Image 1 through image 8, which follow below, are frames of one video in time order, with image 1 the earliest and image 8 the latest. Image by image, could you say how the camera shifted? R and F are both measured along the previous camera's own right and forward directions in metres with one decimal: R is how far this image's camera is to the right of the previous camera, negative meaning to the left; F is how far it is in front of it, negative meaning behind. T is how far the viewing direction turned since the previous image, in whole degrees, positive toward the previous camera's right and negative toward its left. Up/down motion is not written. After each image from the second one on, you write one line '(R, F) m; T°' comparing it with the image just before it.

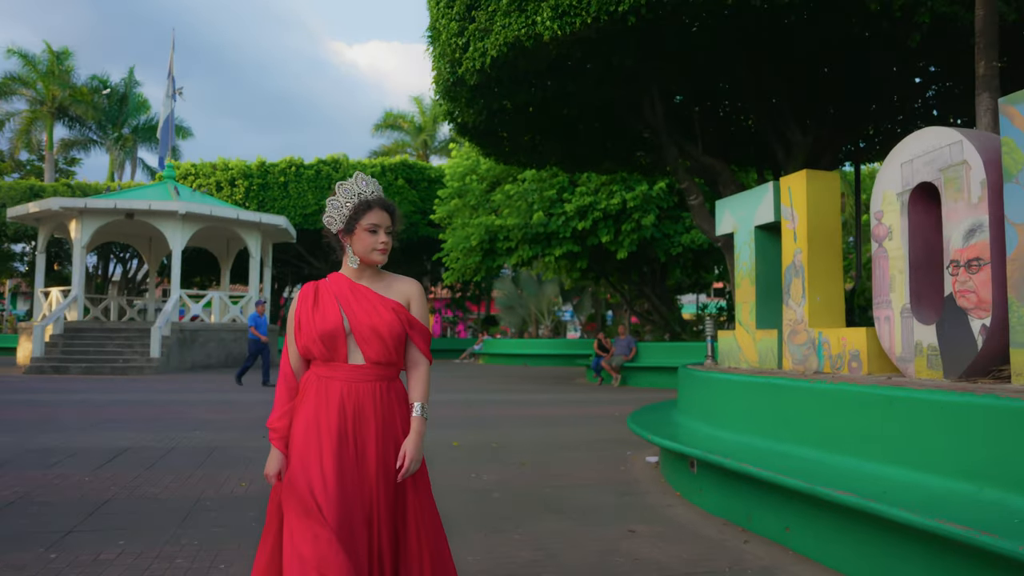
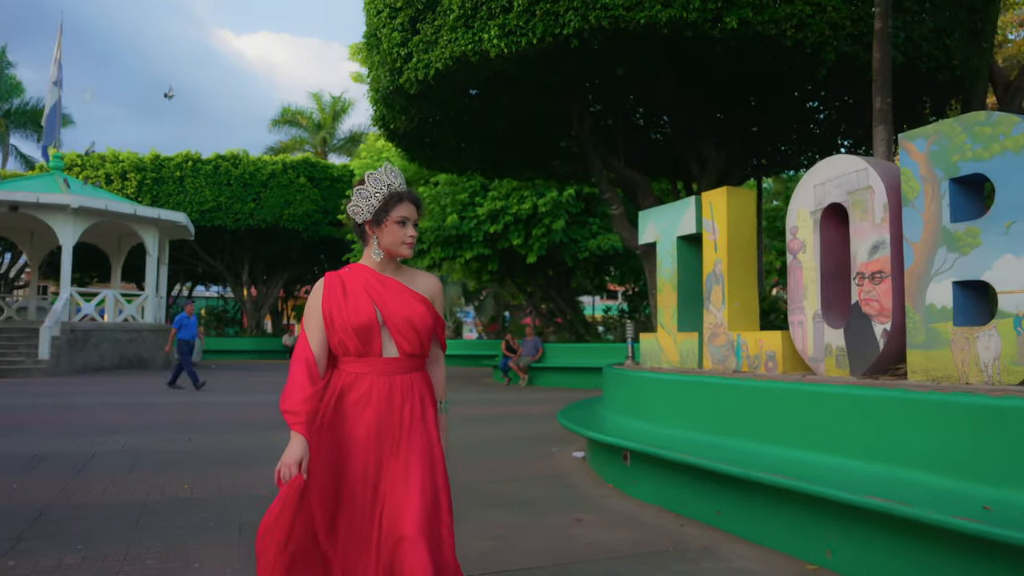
(-0.5, -0.3) m; +8°
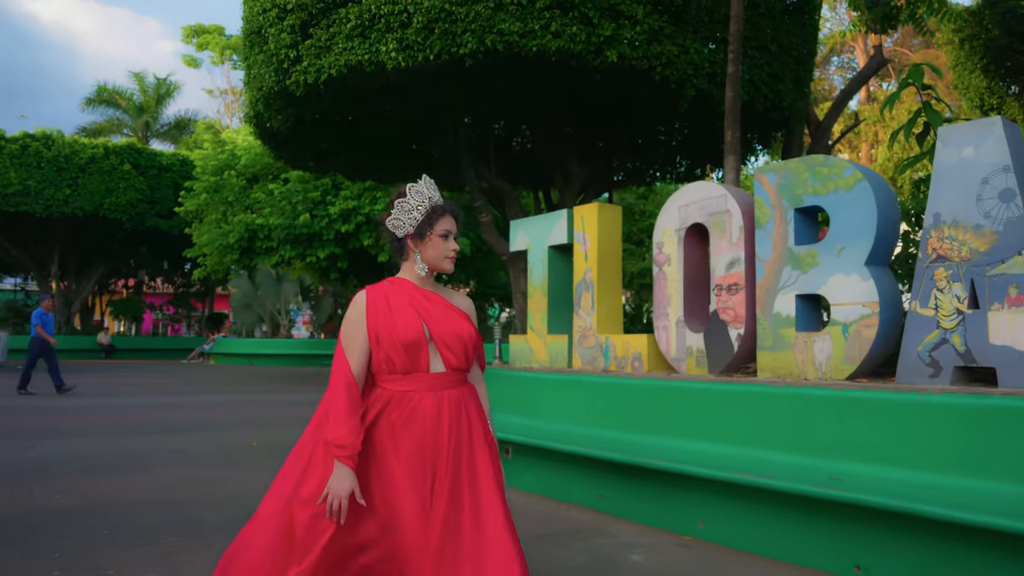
(-0.6, -0.4) m; +13°
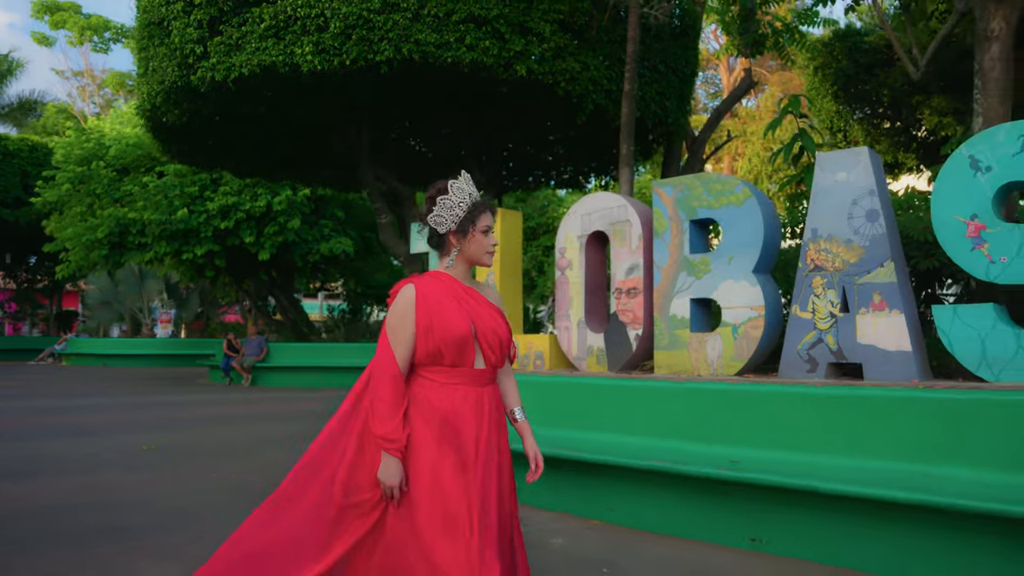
(-0.4, -0.3) m; +10°
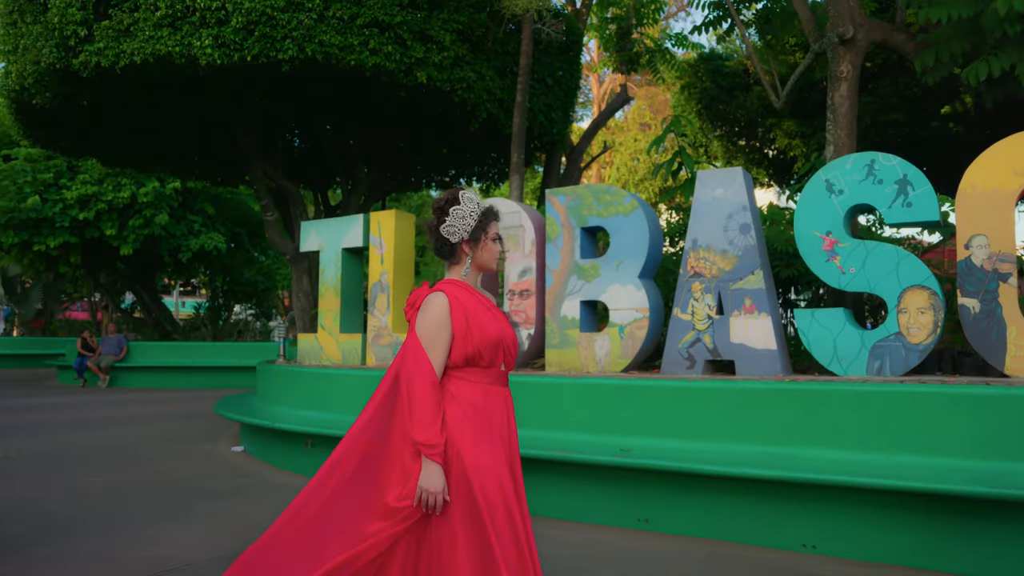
(-0.3, -0.3) m; +10°
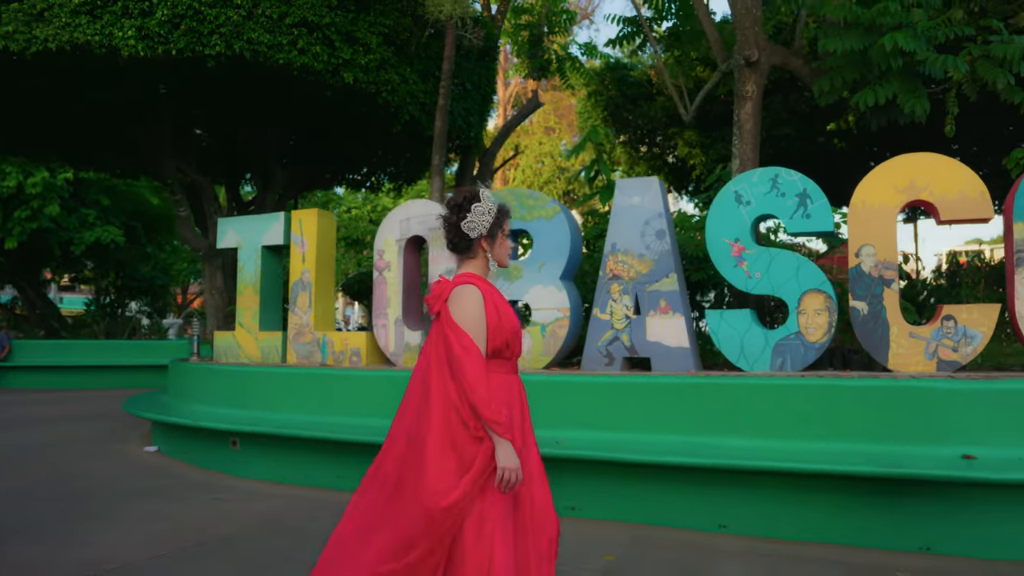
(-0.3, -0.2) m; +8°
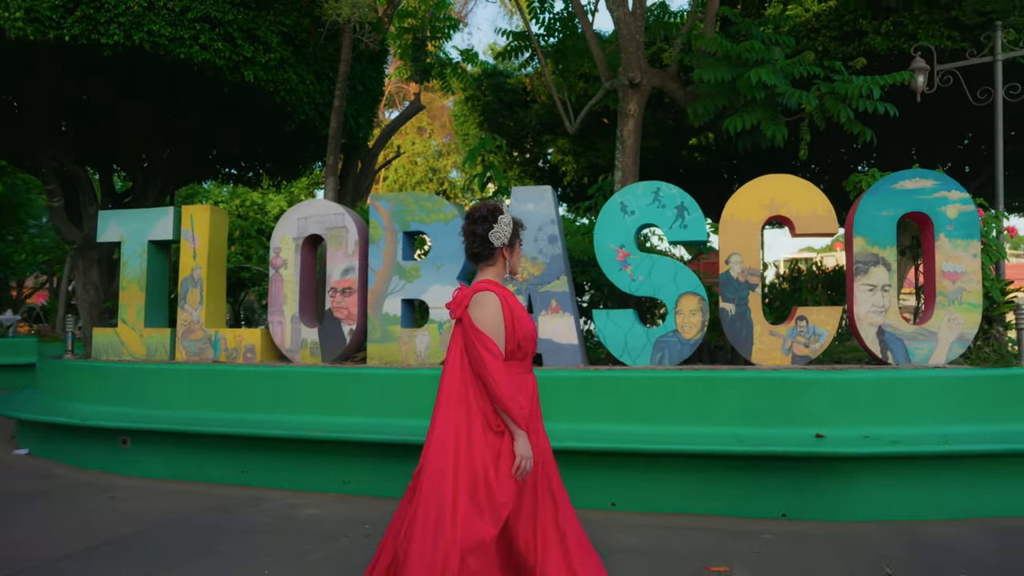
(-0.4, -0.4) m; +10°
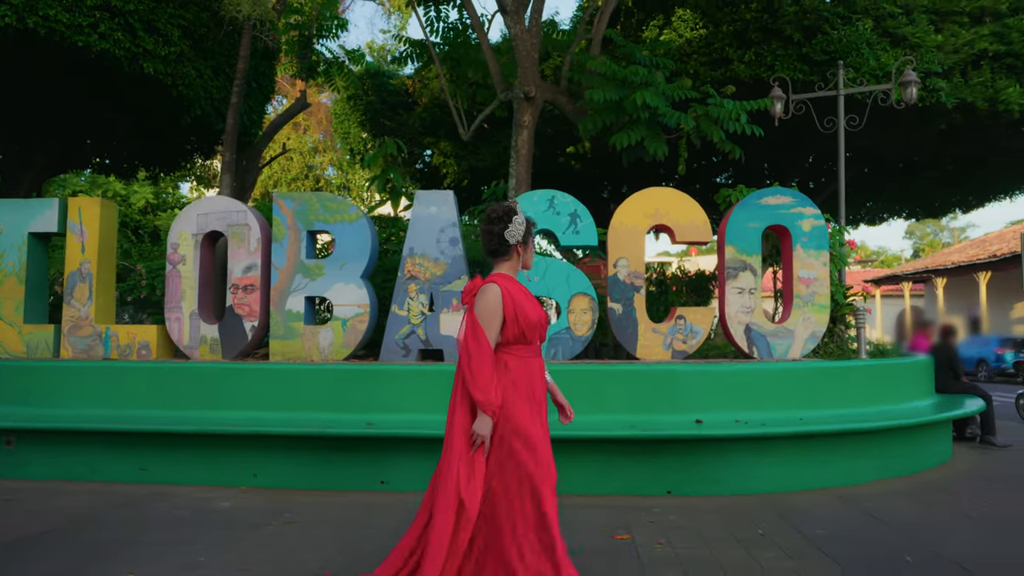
(-0.4, -0.4) m; +10°
